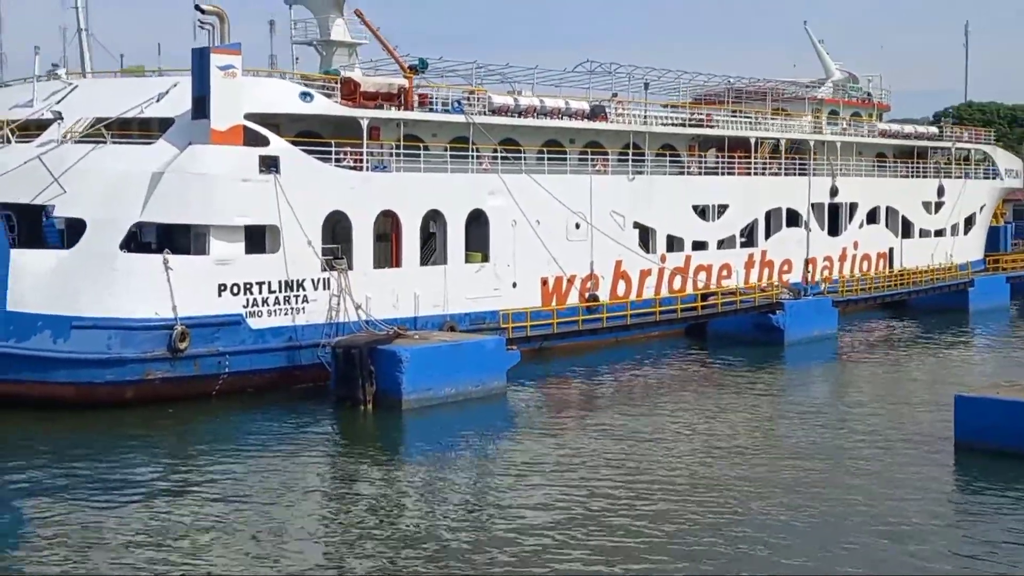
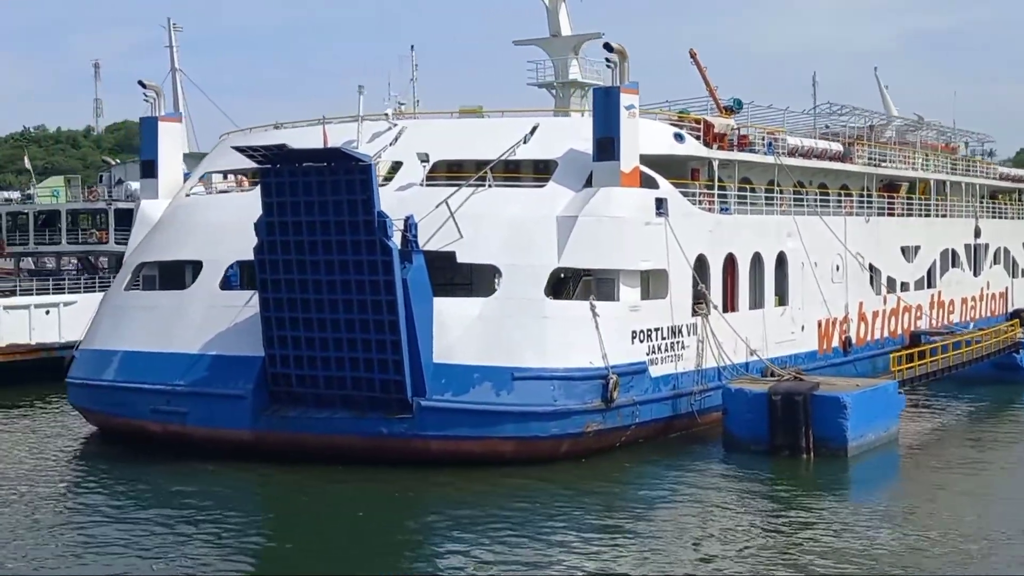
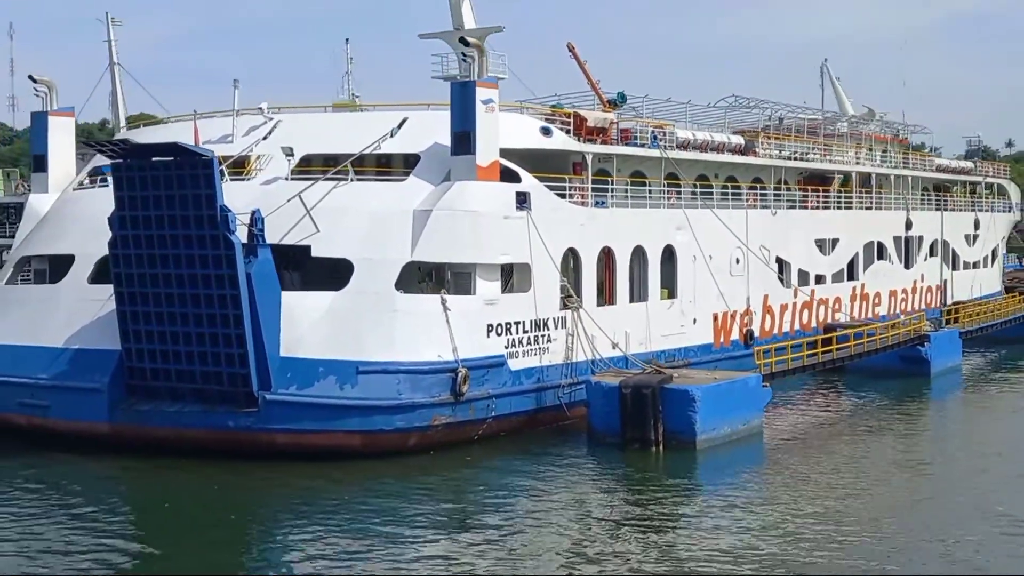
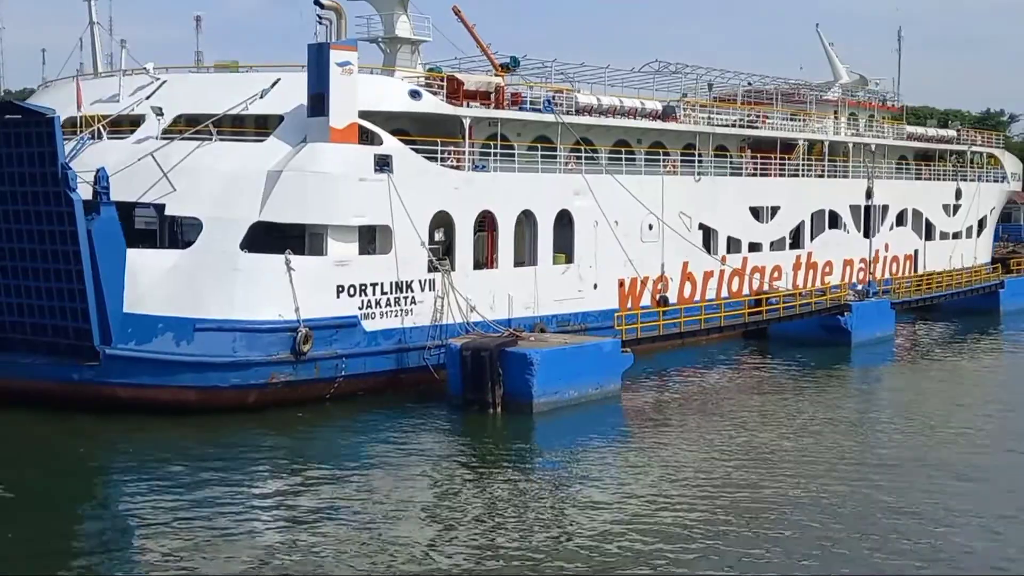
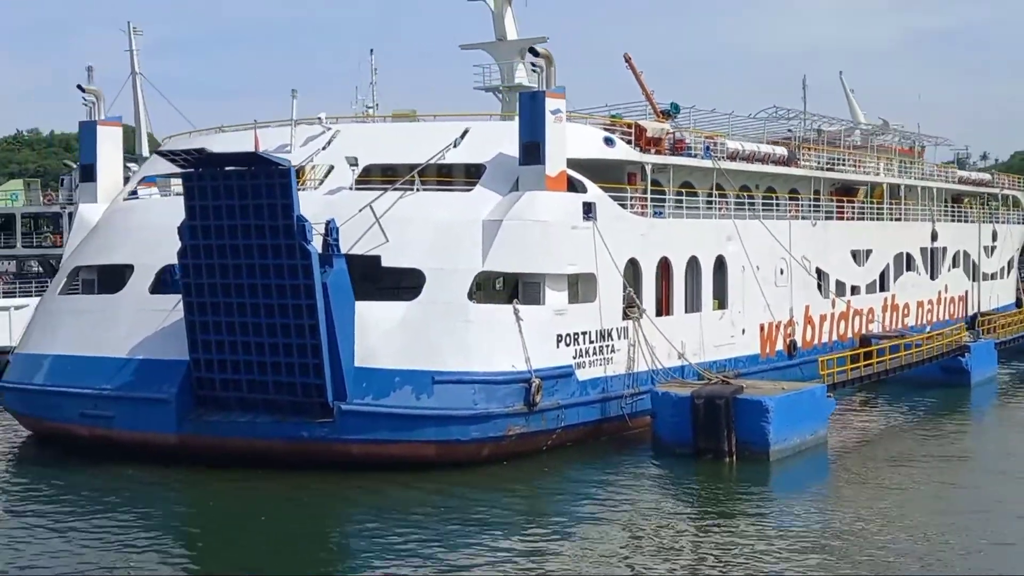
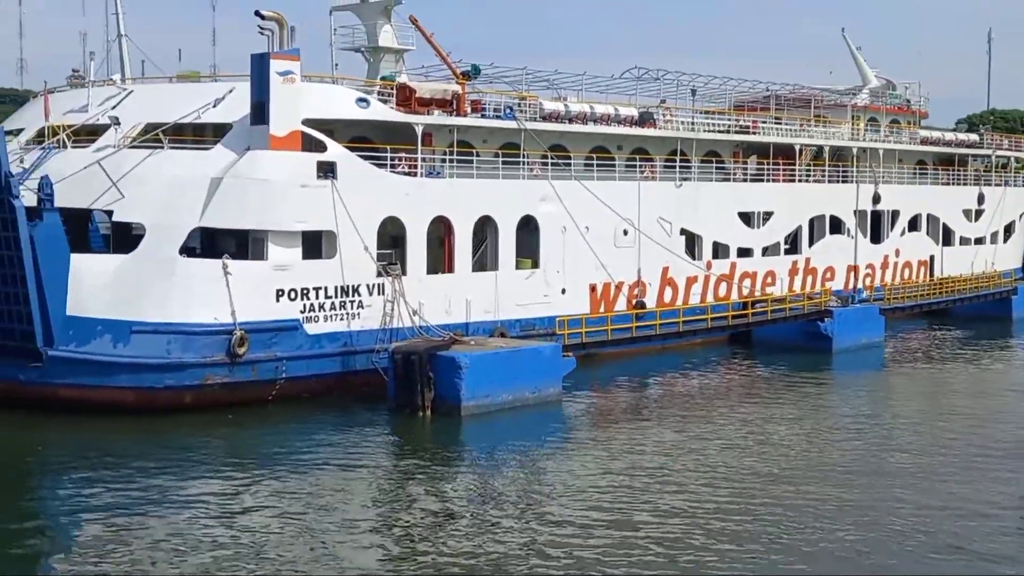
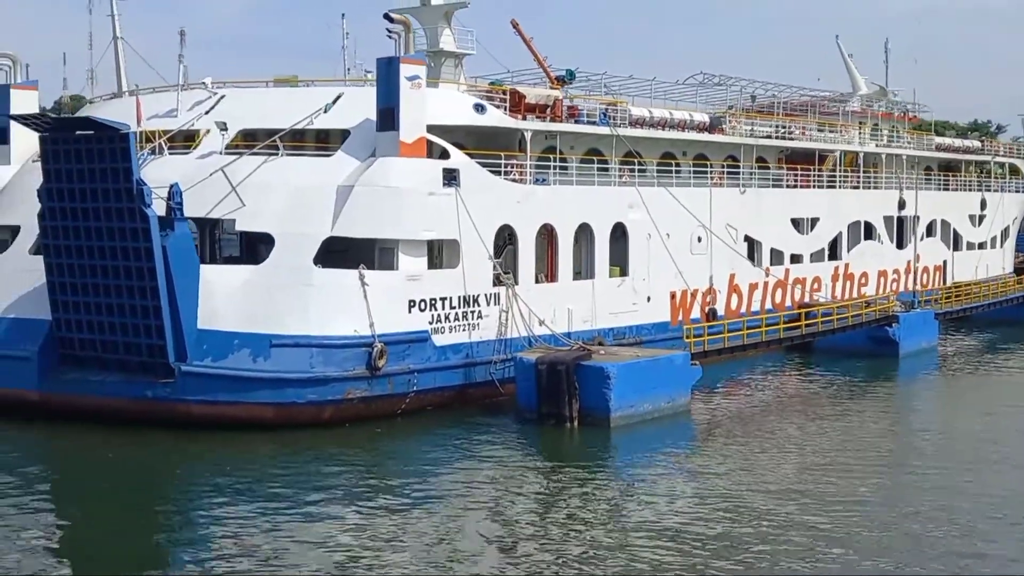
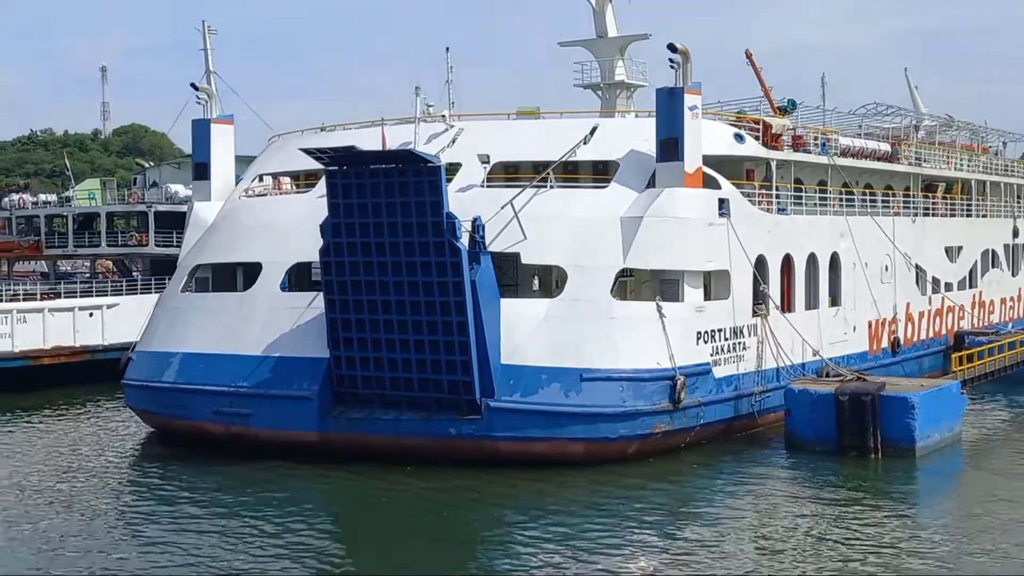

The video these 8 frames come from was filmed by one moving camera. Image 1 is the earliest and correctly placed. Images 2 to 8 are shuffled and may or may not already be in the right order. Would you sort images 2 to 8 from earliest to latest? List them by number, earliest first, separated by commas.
6, 4, 7, 3, 5, 2, 8
